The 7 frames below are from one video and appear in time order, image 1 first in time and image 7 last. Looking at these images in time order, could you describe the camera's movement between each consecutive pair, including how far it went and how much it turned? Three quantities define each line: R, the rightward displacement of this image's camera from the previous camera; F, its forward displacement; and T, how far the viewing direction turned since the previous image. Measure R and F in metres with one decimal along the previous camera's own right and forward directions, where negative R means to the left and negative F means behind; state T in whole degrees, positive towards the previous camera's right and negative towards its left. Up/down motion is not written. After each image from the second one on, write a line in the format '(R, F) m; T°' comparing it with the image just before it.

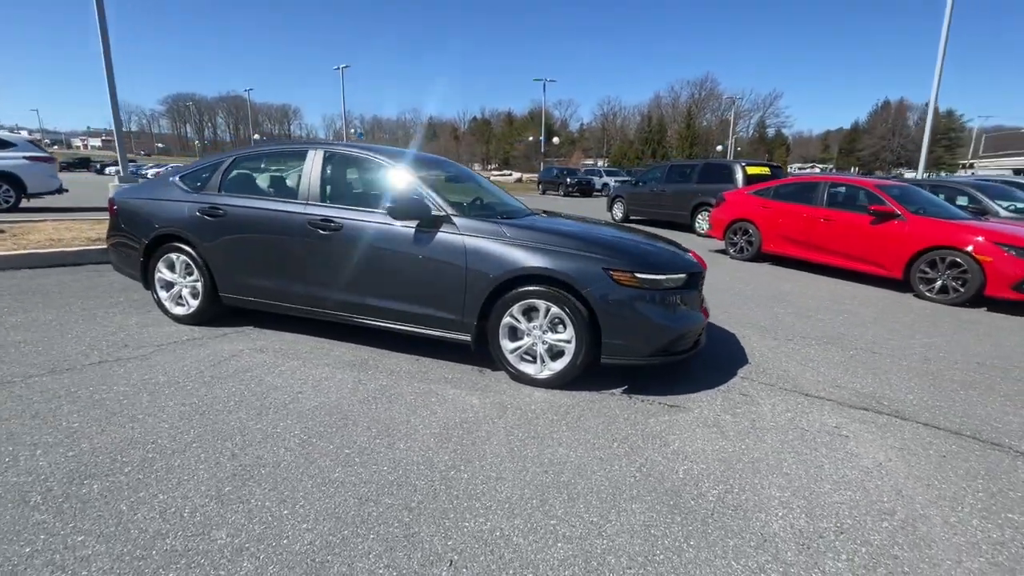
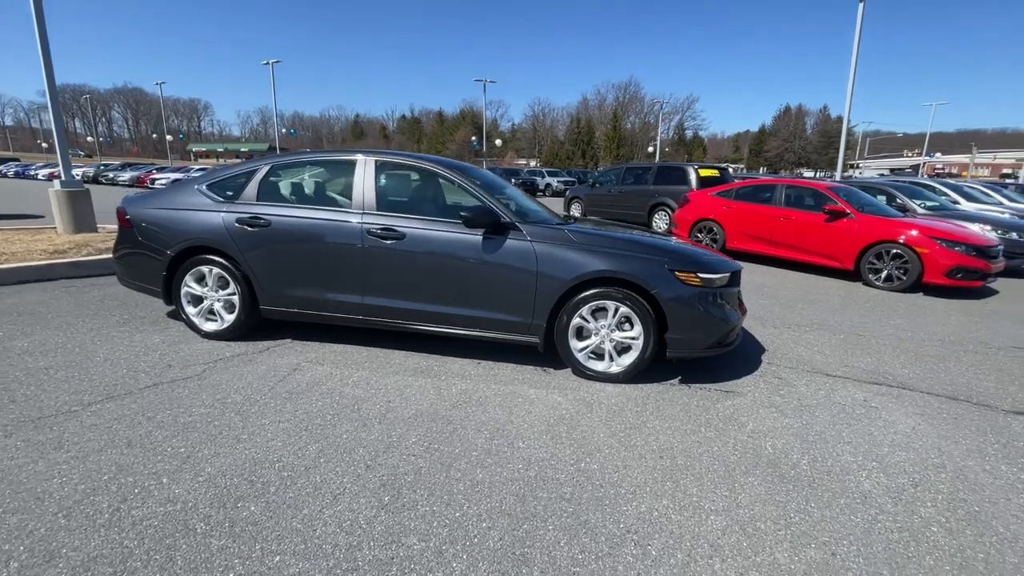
(-1.1, -0.1) m; +8°
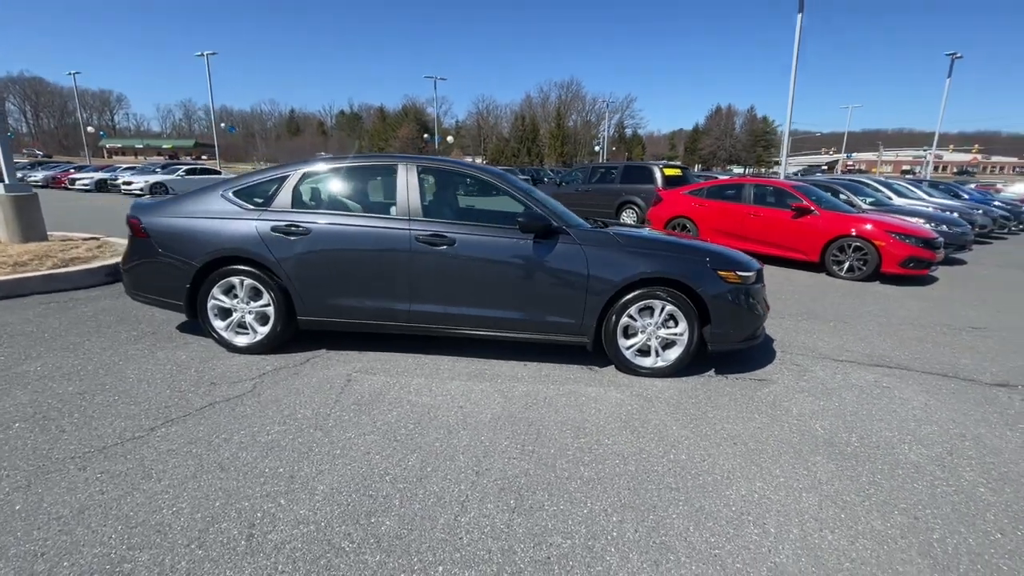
(-0.8, 0.0) m; +6°
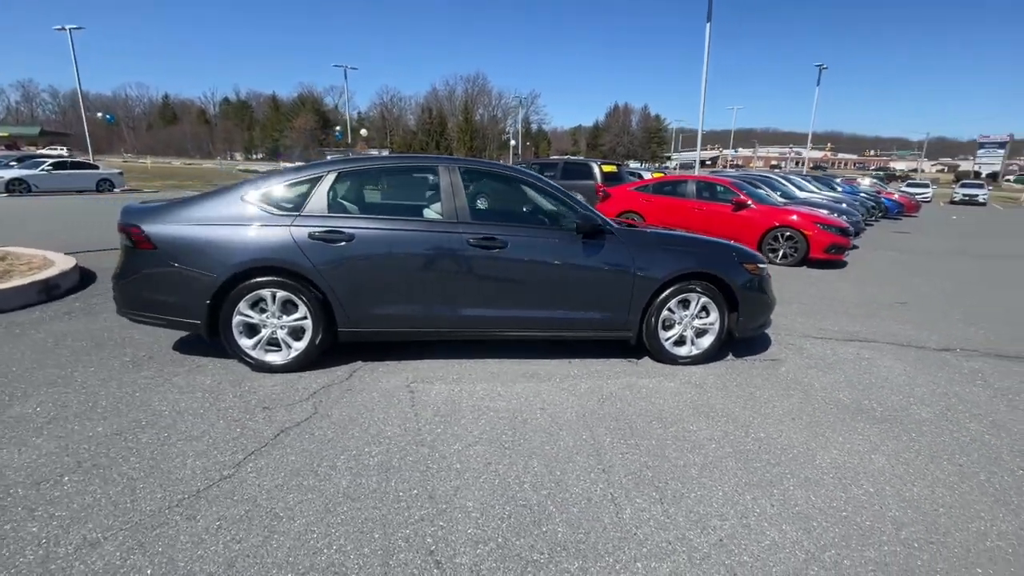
(-1.2, +0.1) m; +11°
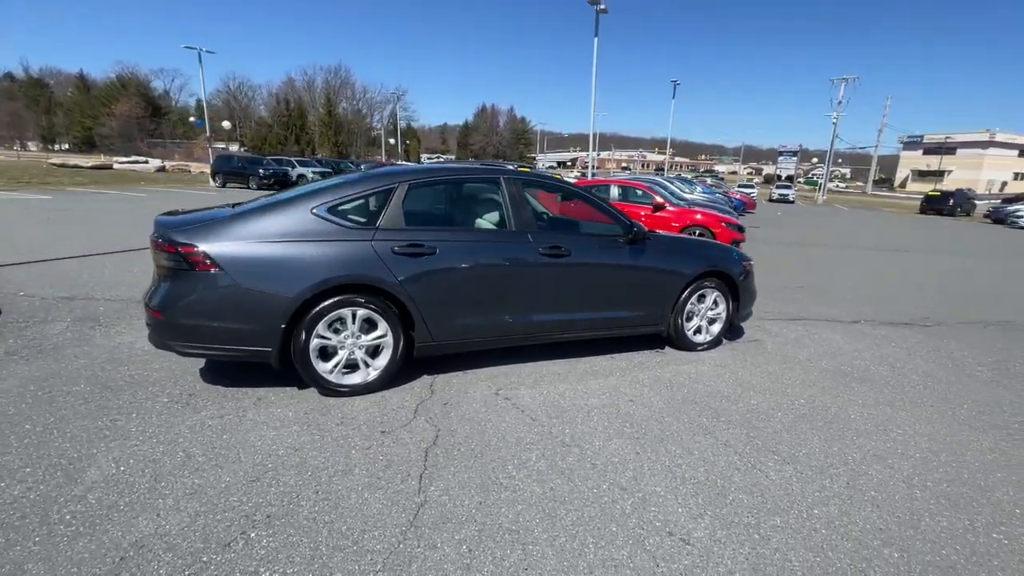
(-1.6, 0.0) m; +15°
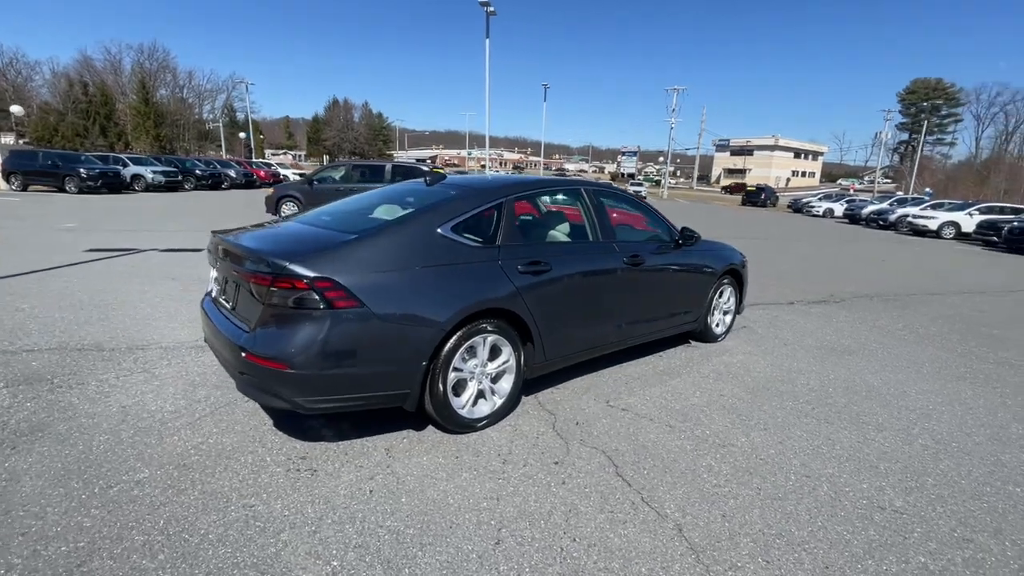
(-1.8, +0.3) m; +16°
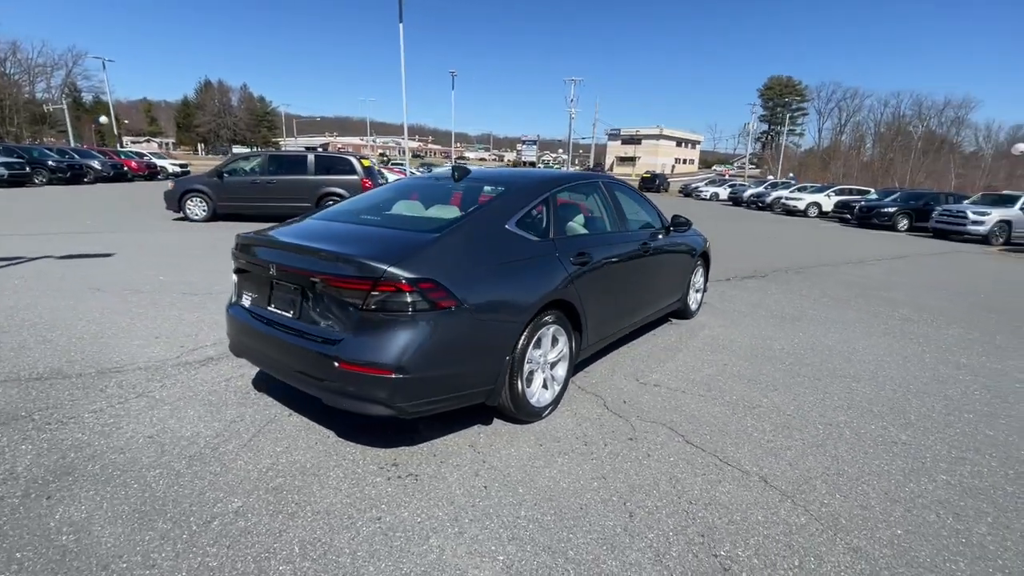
(-1.1, 0.0) m; +11°
